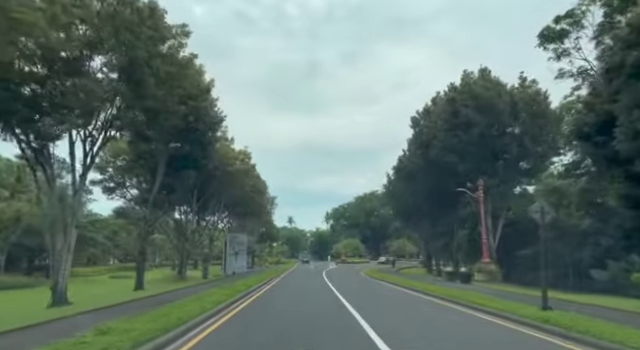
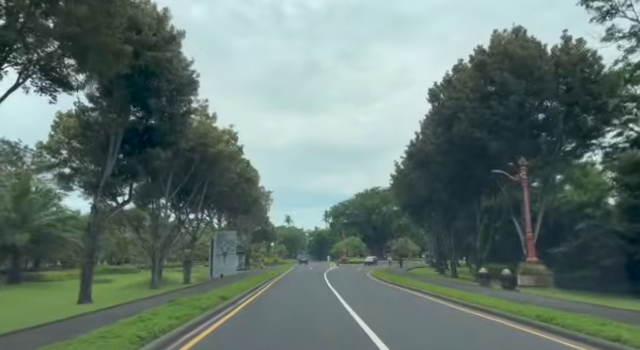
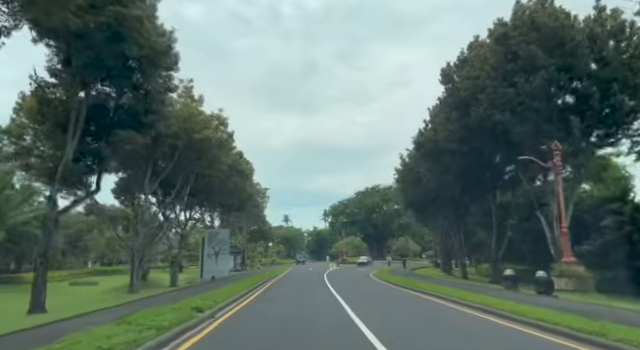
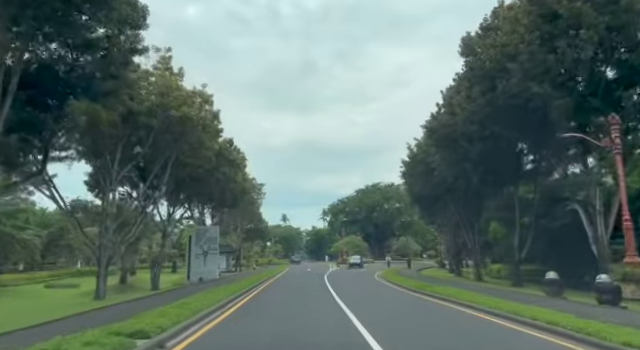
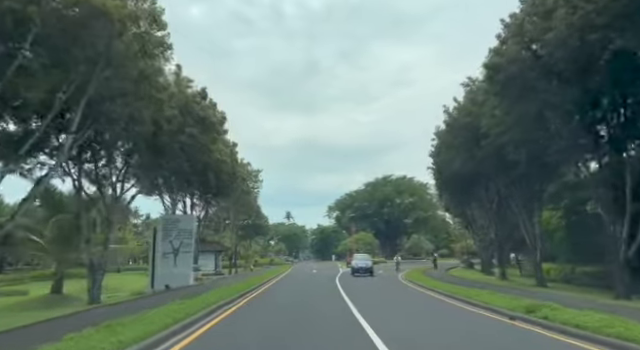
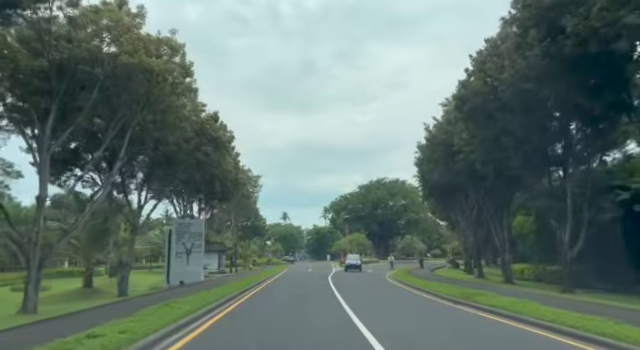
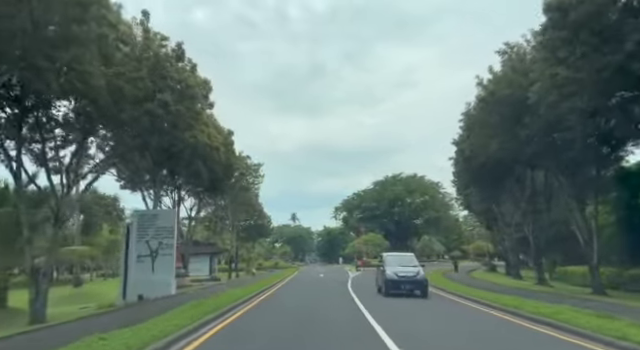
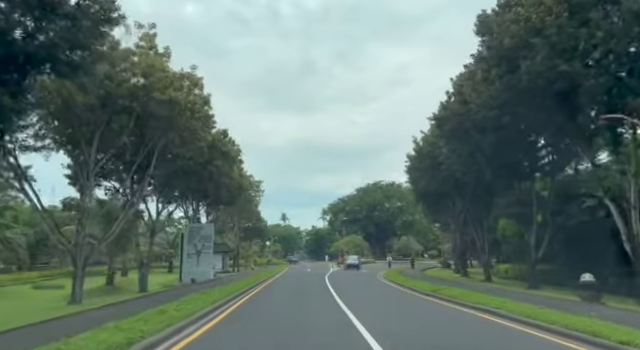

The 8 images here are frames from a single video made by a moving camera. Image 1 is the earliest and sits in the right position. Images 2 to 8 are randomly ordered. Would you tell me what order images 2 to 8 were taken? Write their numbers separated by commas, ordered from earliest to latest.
2, 3, 4, 8, 6, 5, 7
